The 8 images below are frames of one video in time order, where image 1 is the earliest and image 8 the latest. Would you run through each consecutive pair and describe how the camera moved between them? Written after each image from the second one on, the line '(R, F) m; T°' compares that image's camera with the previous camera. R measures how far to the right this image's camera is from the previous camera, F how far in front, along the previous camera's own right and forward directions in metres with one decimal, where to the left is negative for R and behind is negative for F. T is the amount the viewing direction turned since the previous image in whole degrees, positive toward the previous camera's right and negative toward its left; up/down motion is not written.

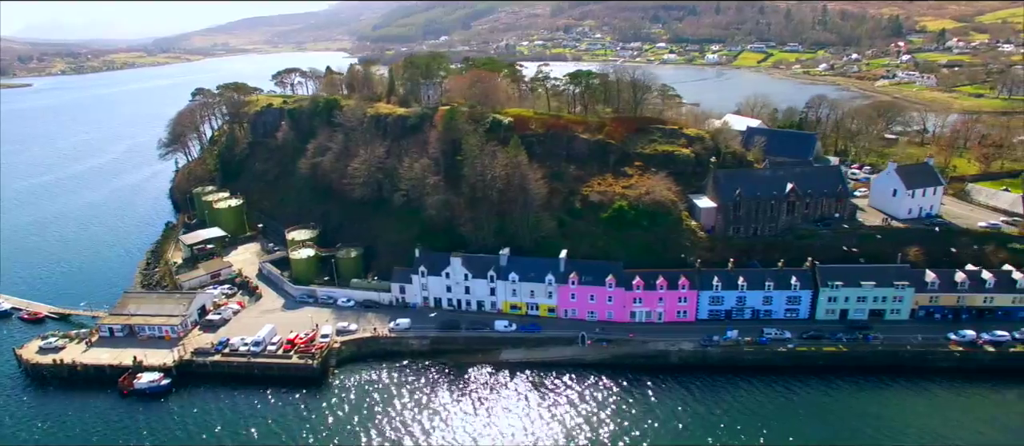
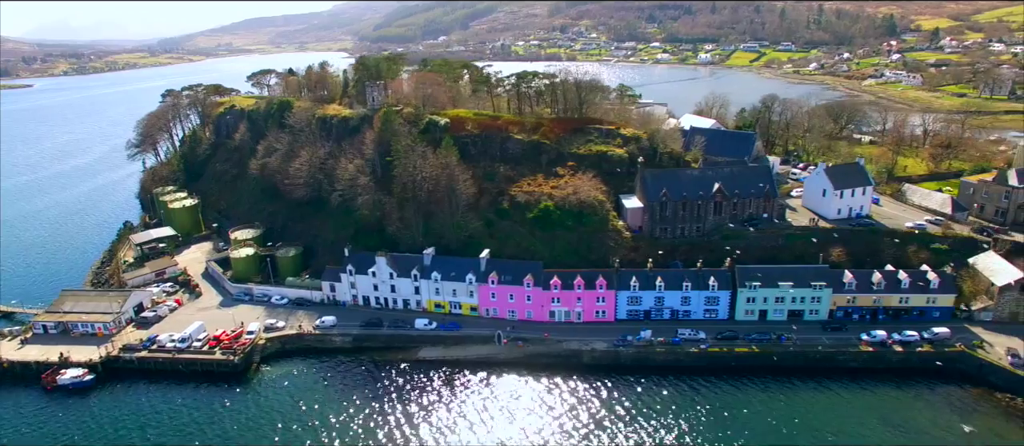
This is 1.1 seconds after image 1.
(+7.0, -0.5) m; -1°
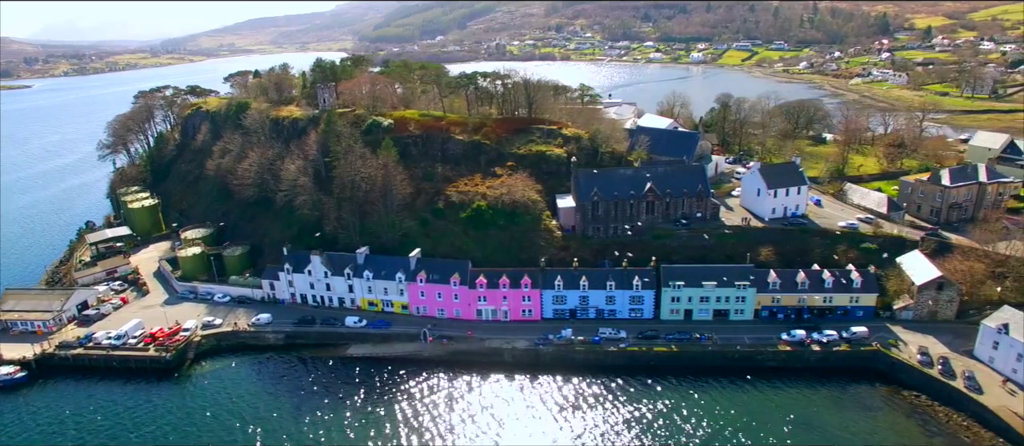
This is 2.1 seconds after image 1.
(+6.3, -0.6) m; -1°
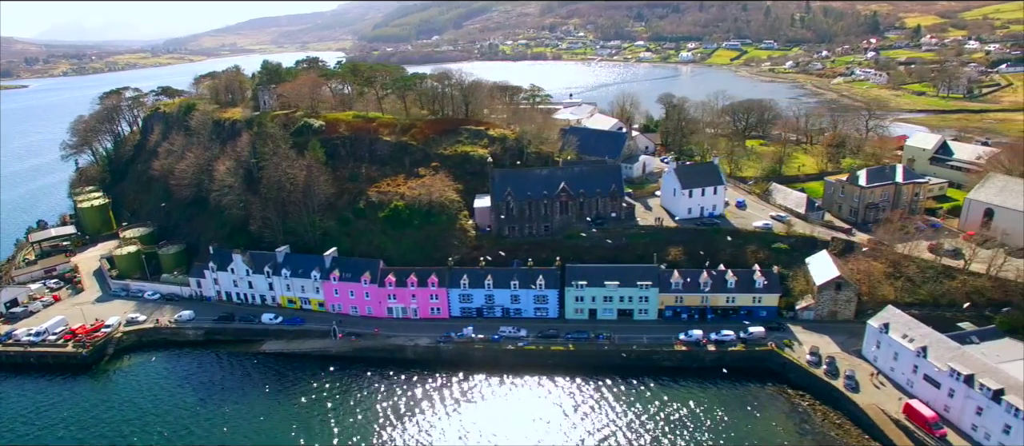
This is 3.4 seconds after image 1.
(+8.0, -0.8) m; -1°
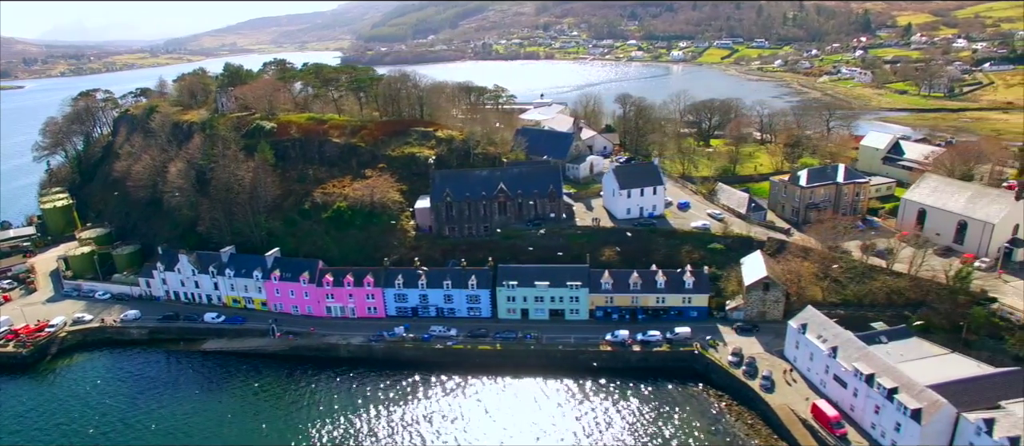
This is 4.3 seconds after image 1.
(+5.6, -0.5) m; 0°
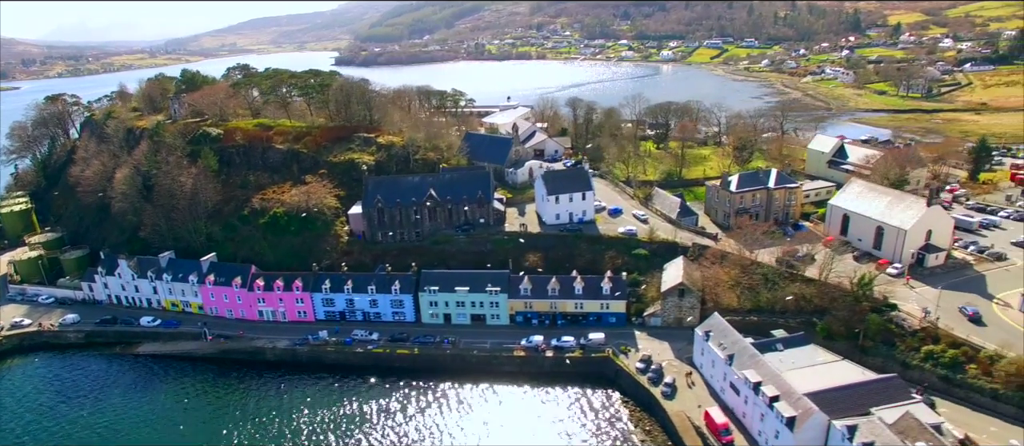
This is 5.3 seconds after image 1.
(+6.5, -0.6) m; 0°
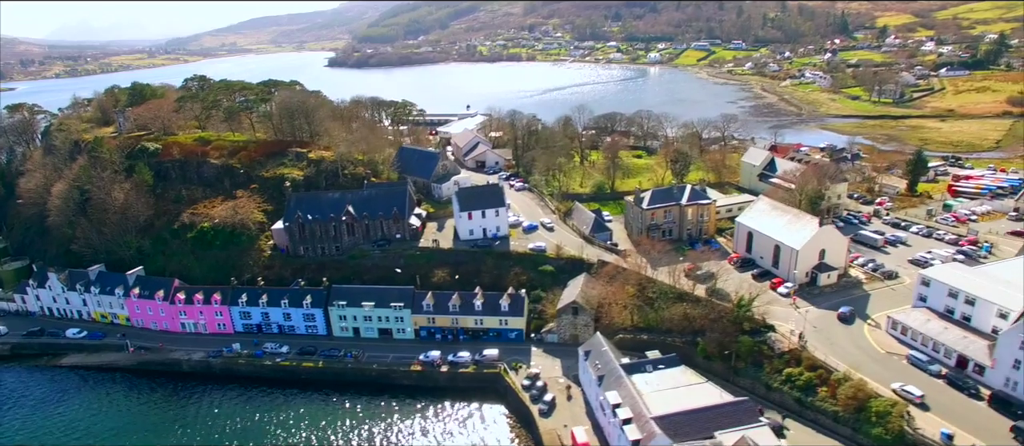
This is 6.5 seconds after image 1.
(+8.0, -1.1) m; 0°
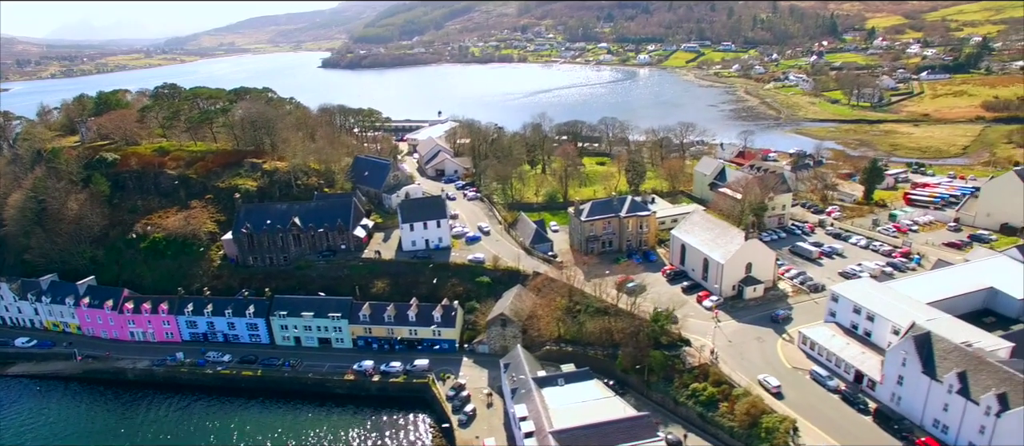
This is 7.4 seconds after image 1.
(+5.4, -0.9) m; 0°
